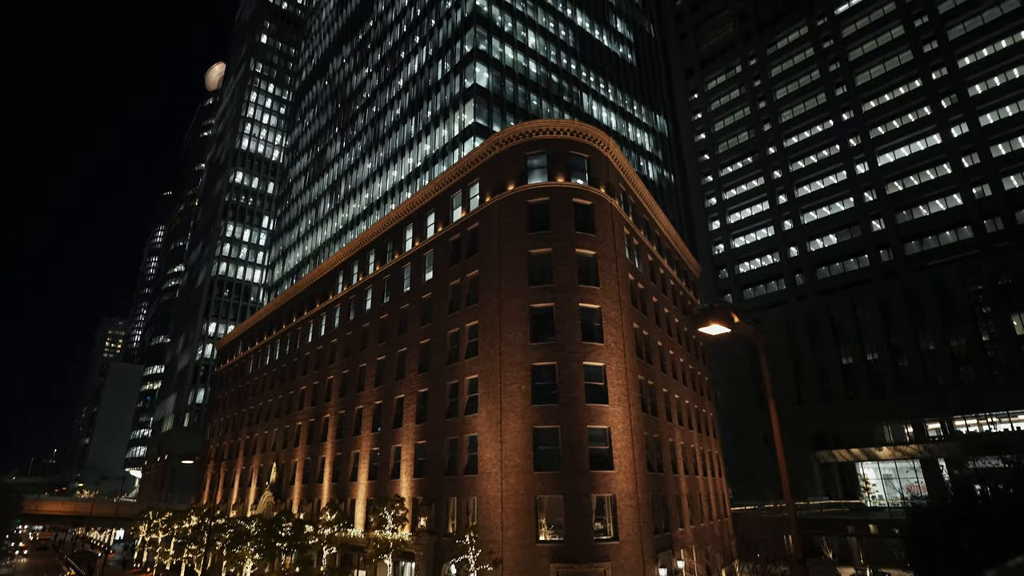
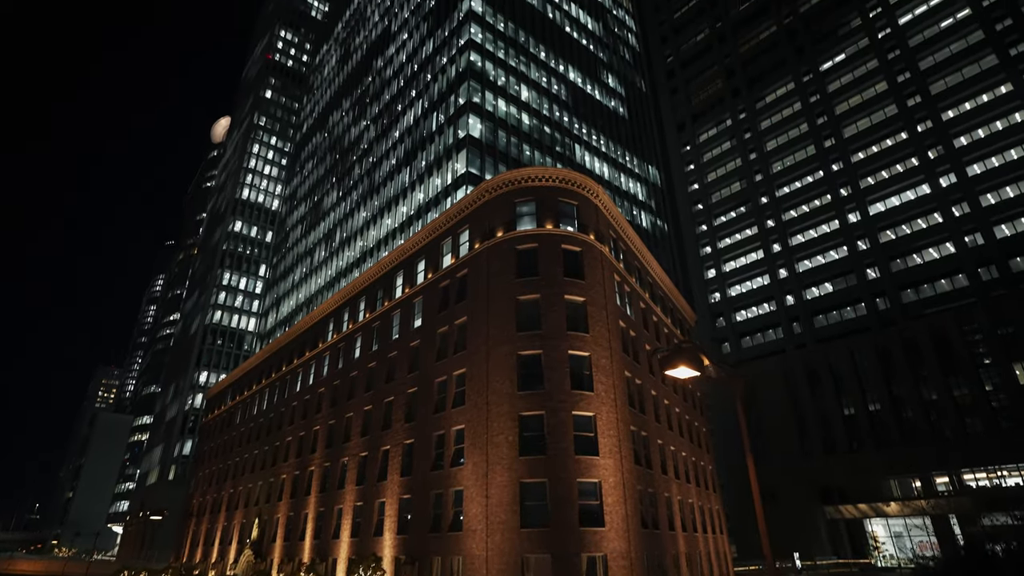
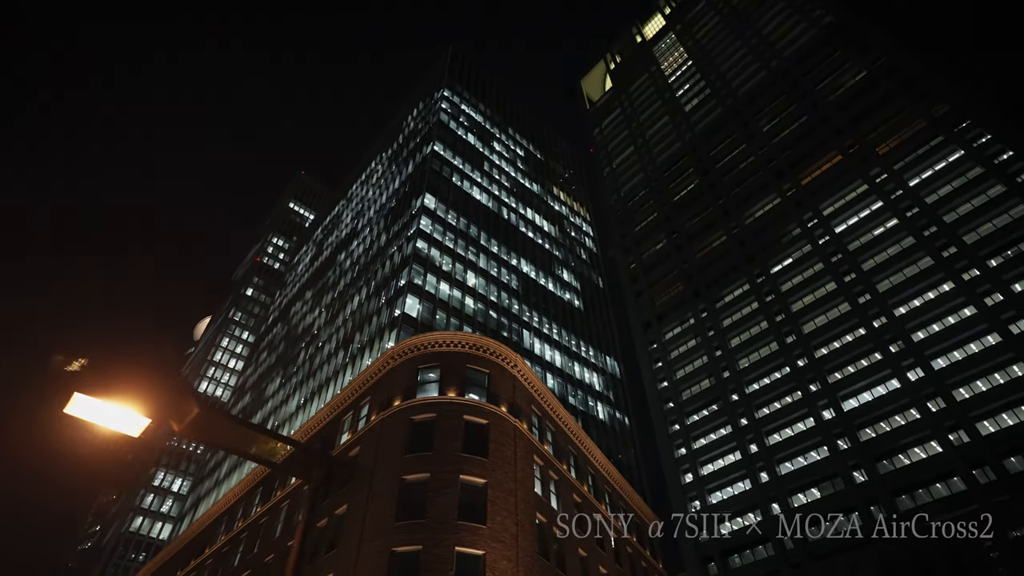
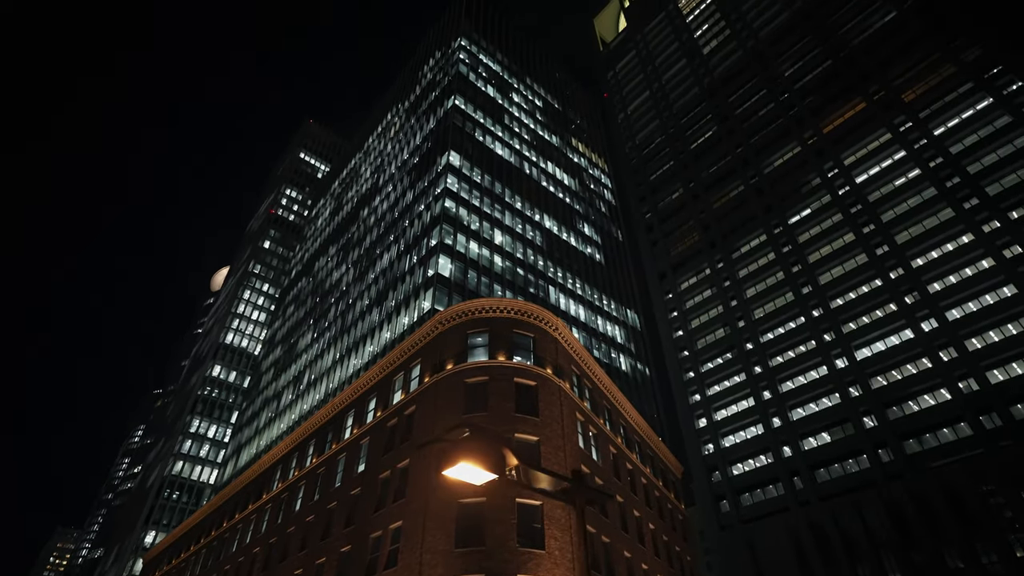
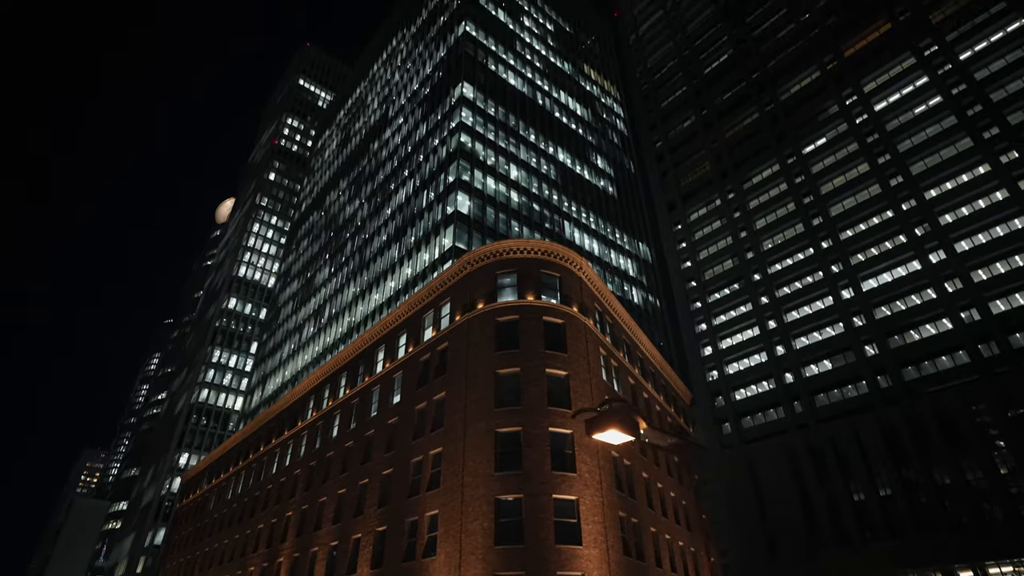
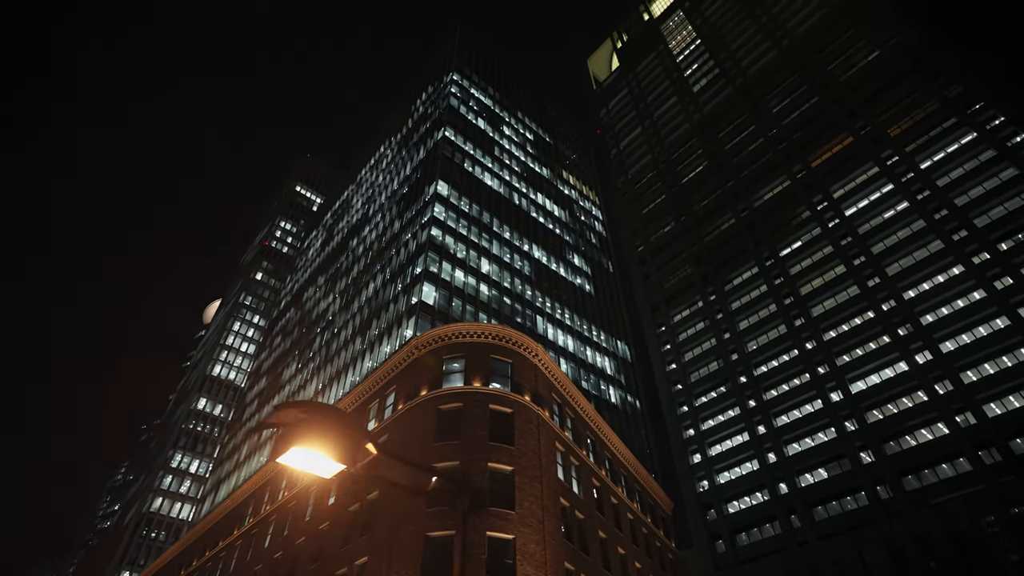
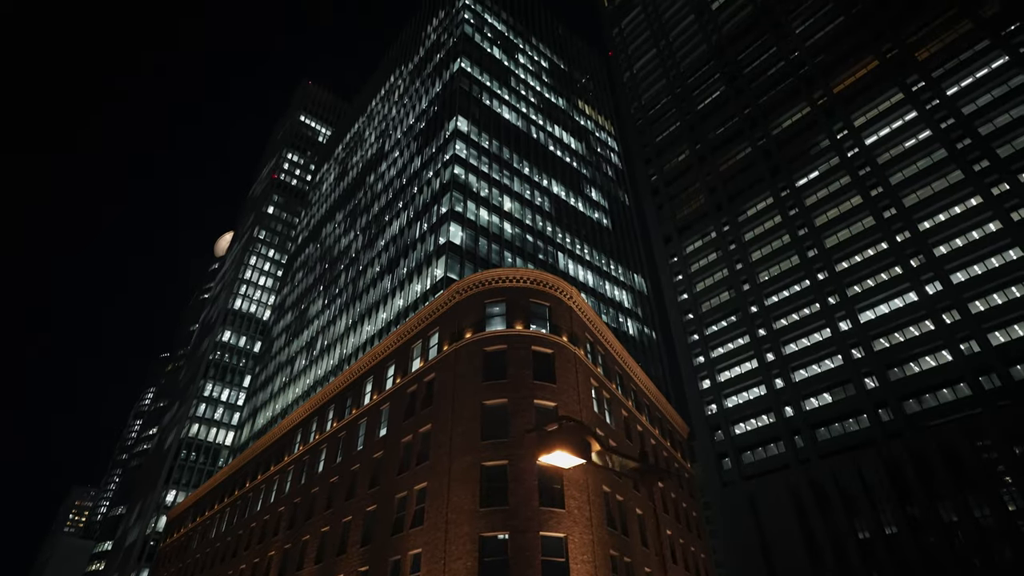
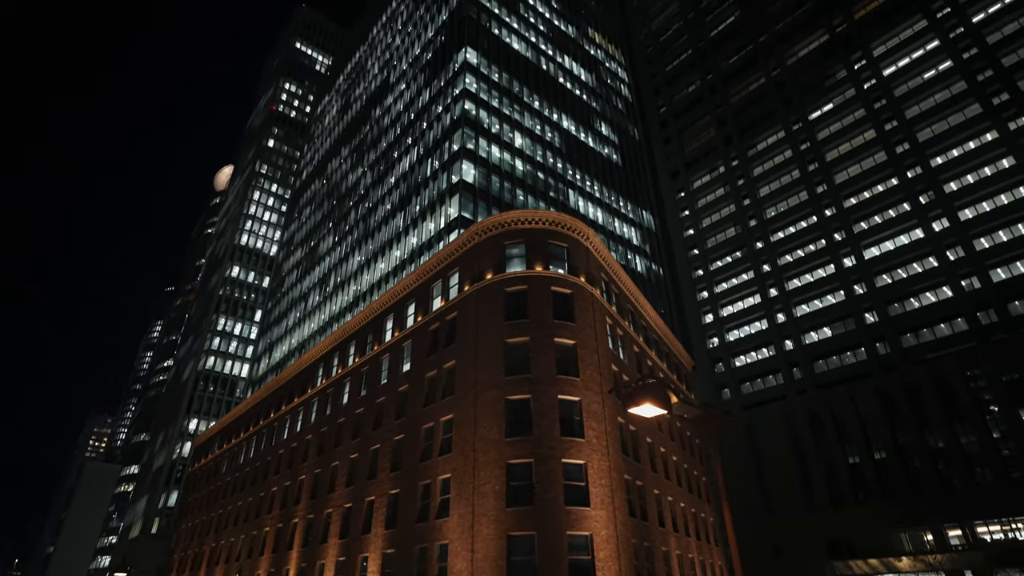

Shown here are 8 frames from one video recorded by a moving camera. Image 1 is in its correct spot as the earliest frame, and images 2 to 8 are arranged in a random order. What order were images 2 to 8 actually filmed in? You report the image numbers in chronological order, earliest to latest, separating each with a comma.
2, 8, 5, 7, 4, 6, 3
